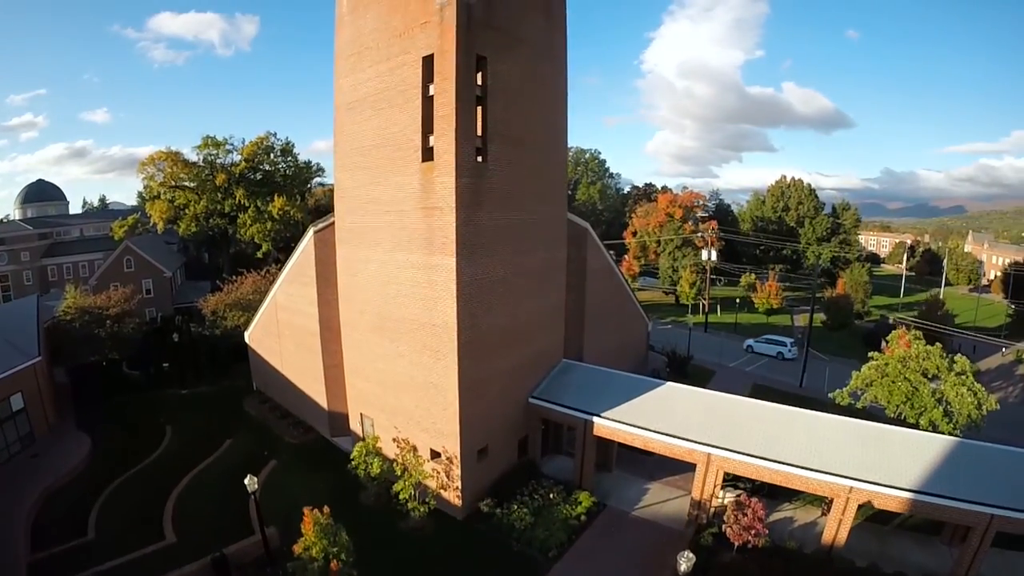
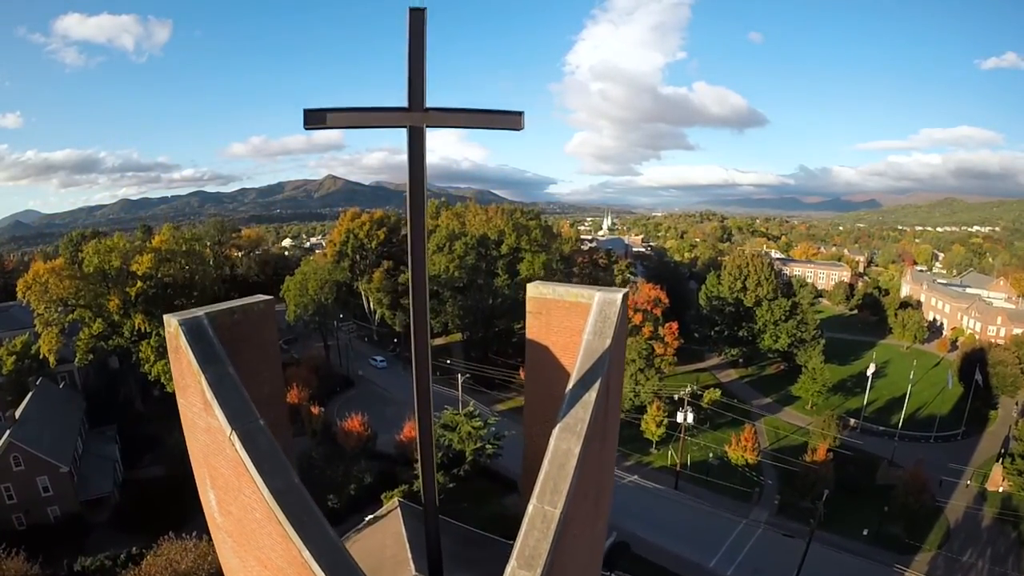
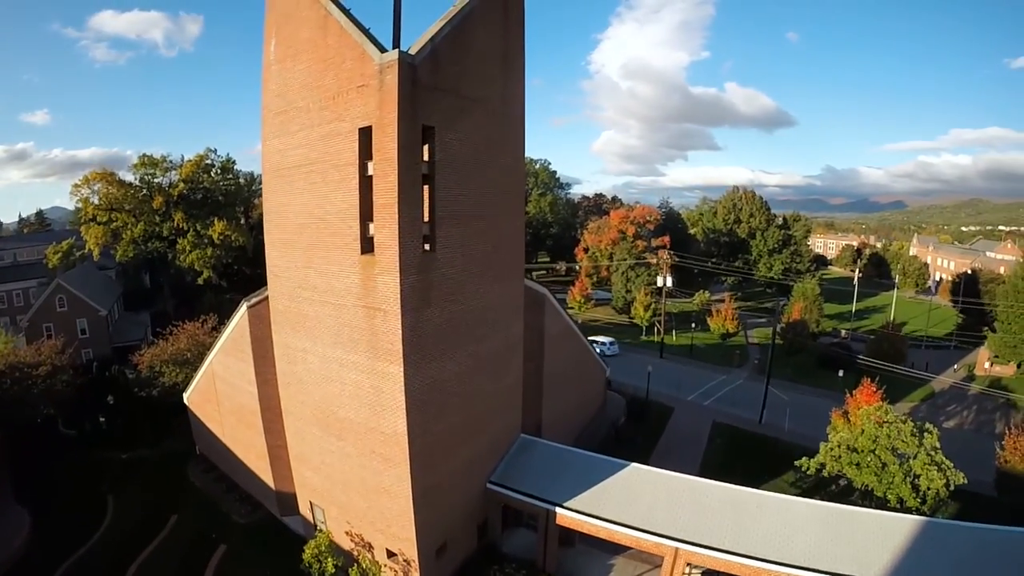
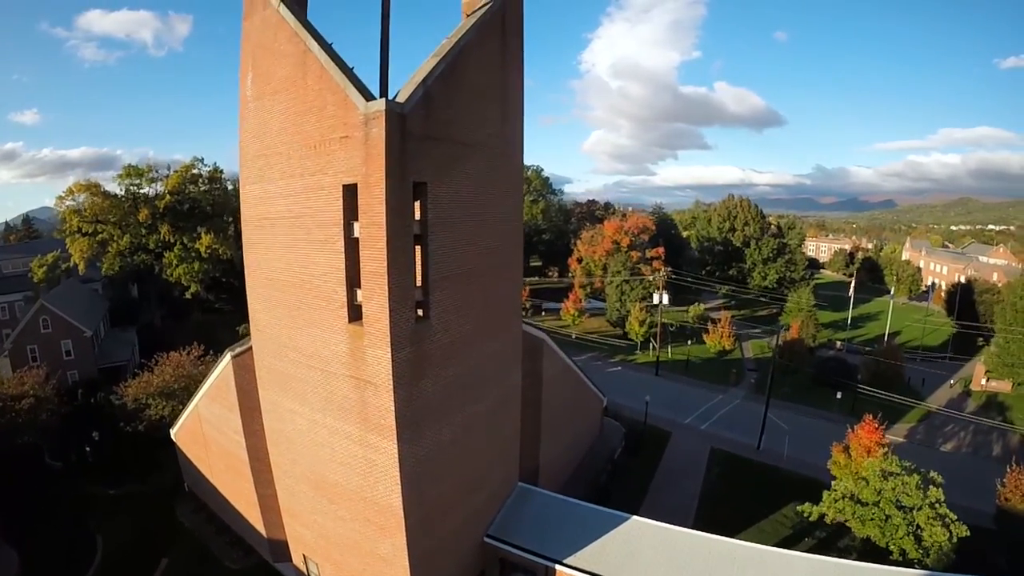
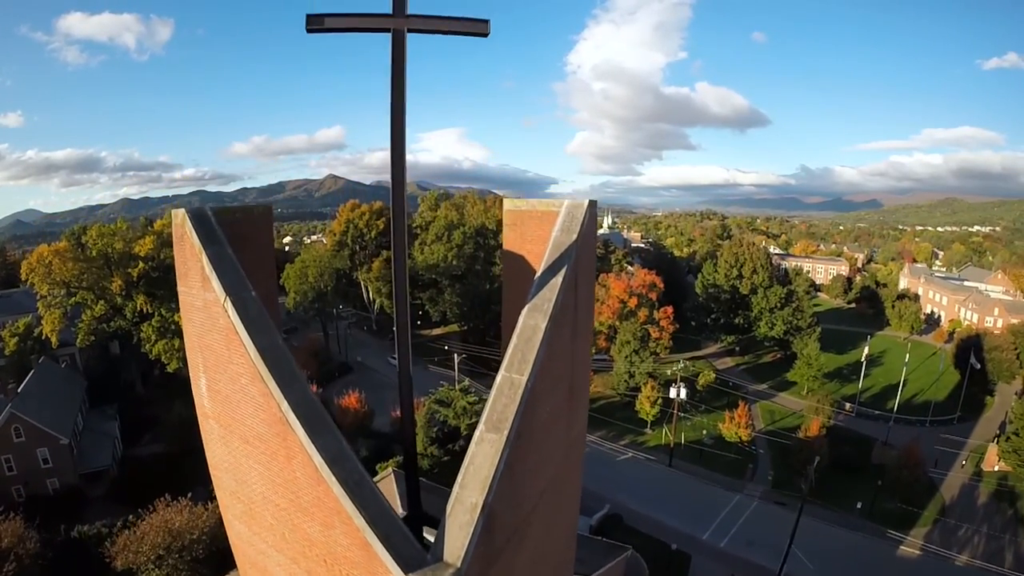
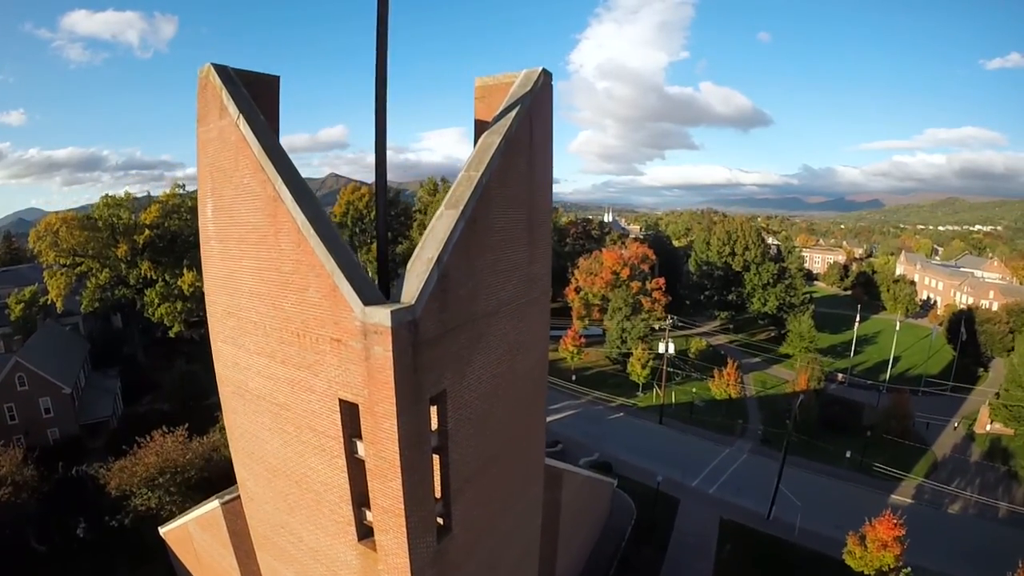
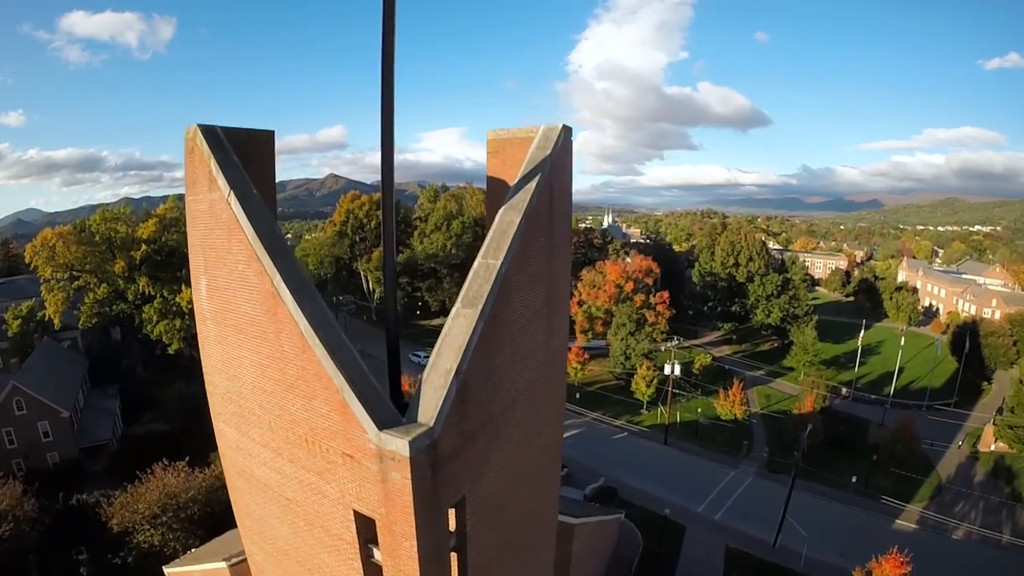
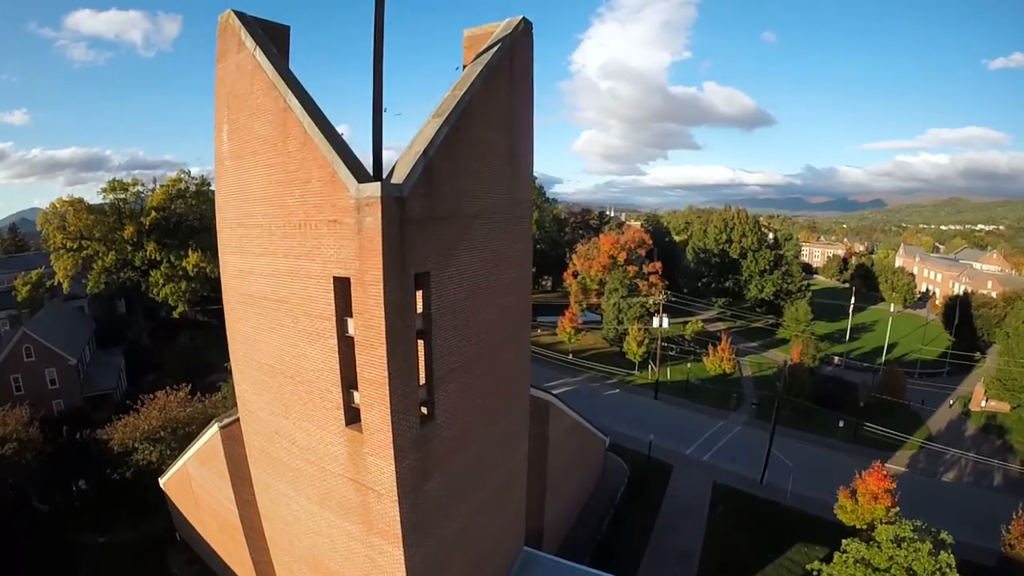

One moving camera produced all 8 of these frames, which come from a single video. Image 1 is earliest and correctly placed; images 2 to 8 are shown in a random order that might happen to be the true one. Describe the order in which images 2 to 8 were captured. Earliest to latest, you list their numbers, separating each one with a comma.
3, 4, 8, 6, 7, 5, 2
